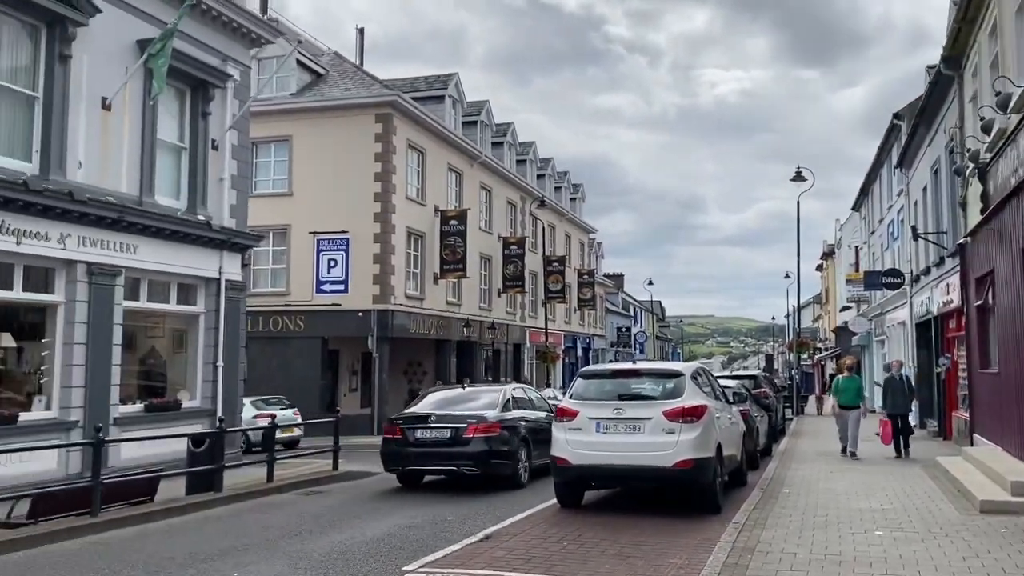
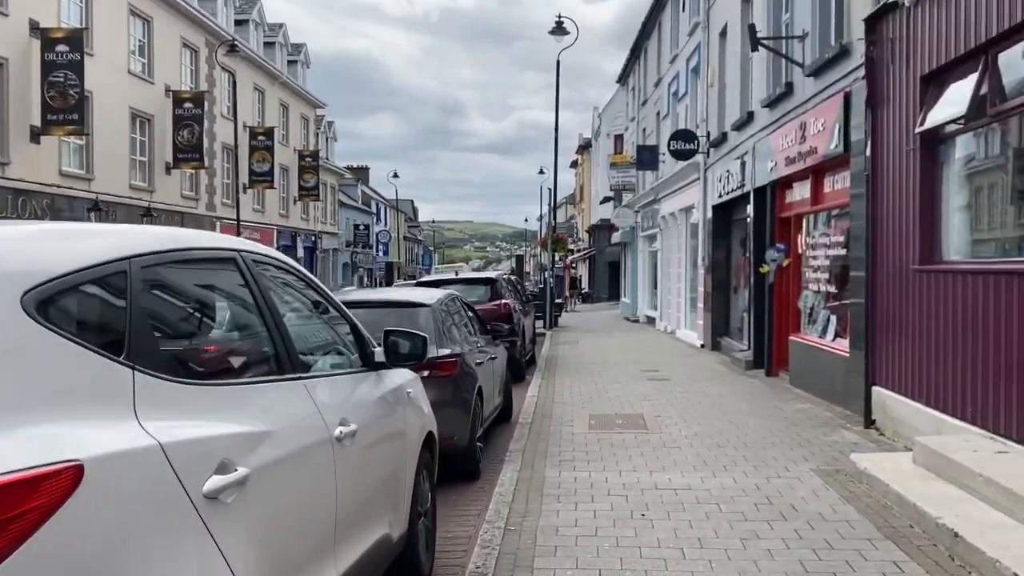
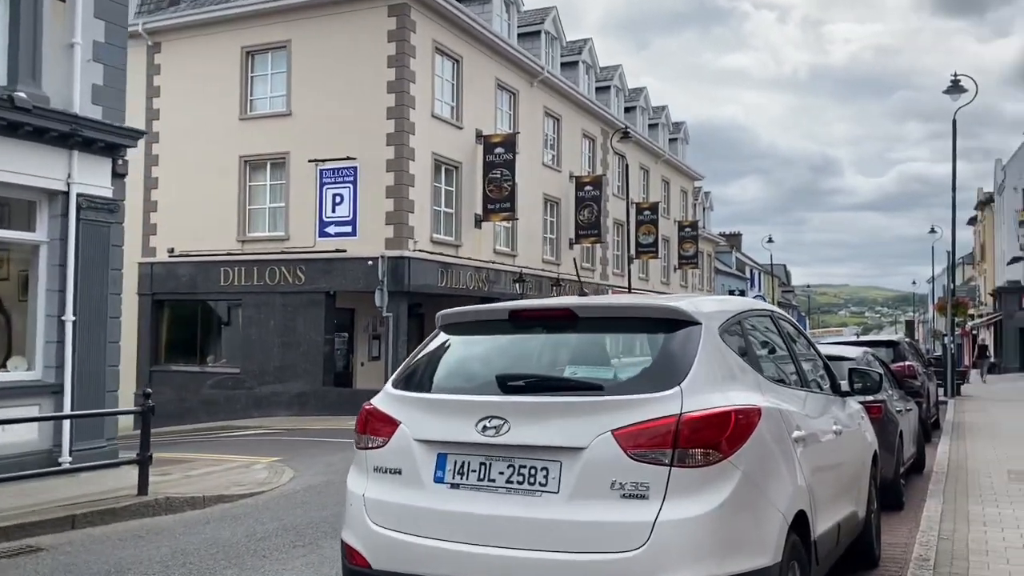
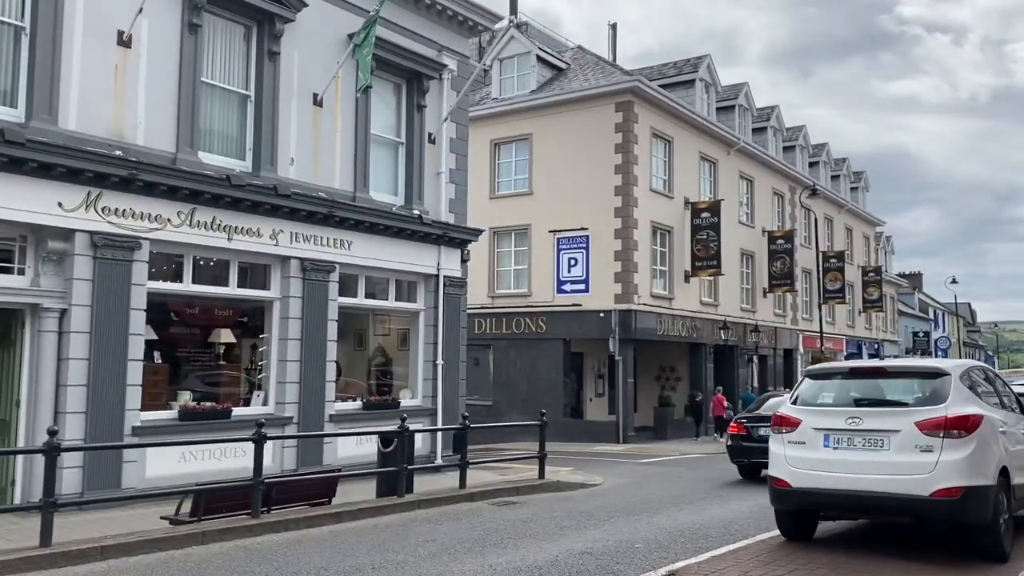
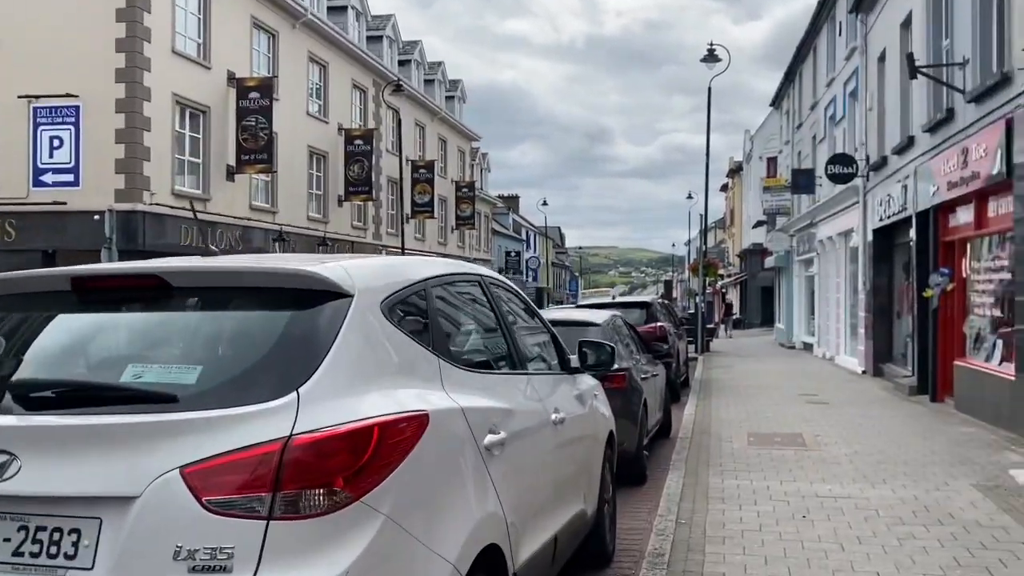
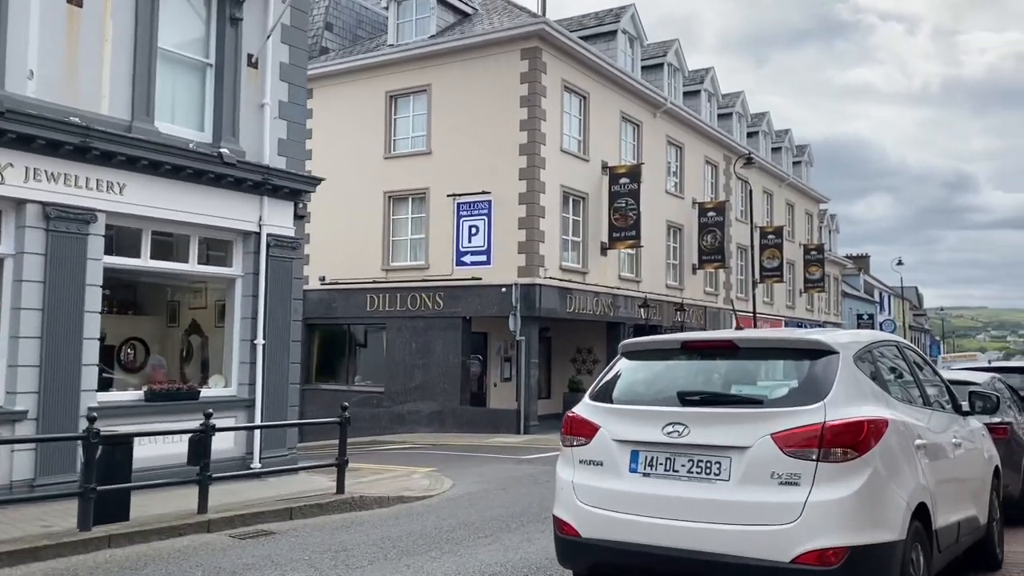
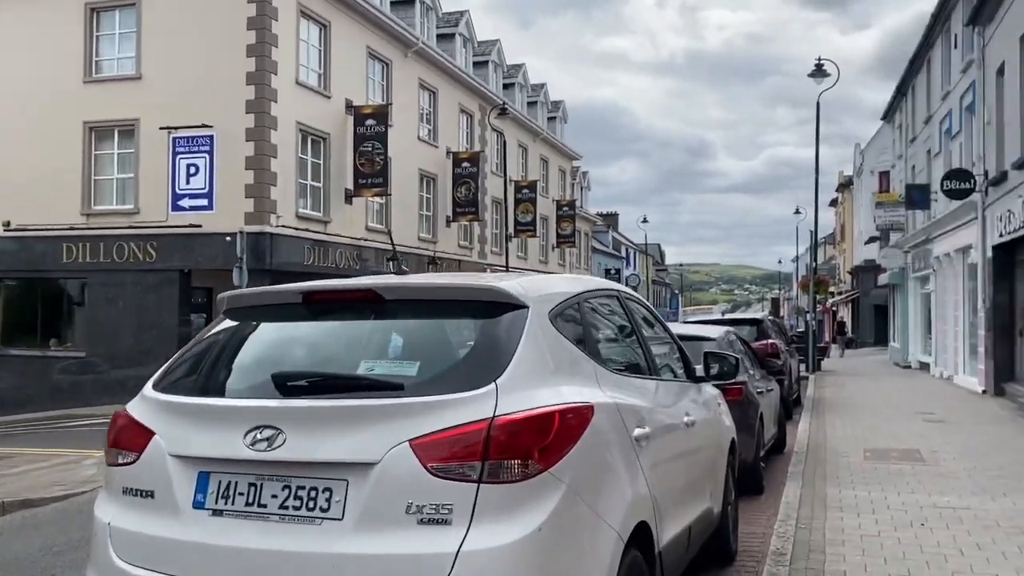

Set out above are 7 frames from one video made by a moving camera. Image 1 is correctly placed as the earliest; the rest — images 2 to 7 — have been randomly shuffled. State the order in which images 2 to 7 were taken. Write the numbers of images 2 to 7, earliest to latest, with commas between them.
4, 6, 3, 7, 5, 2
